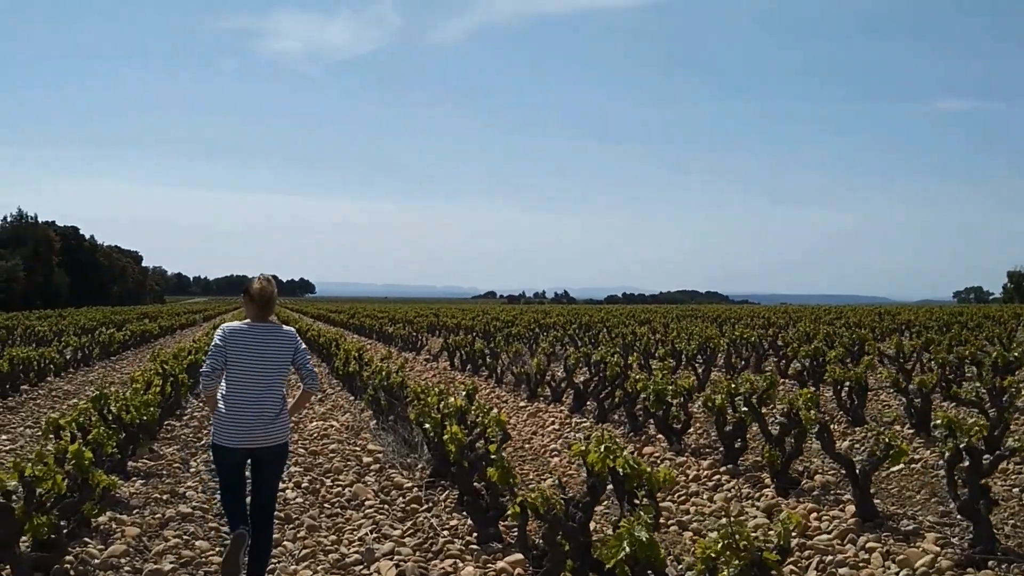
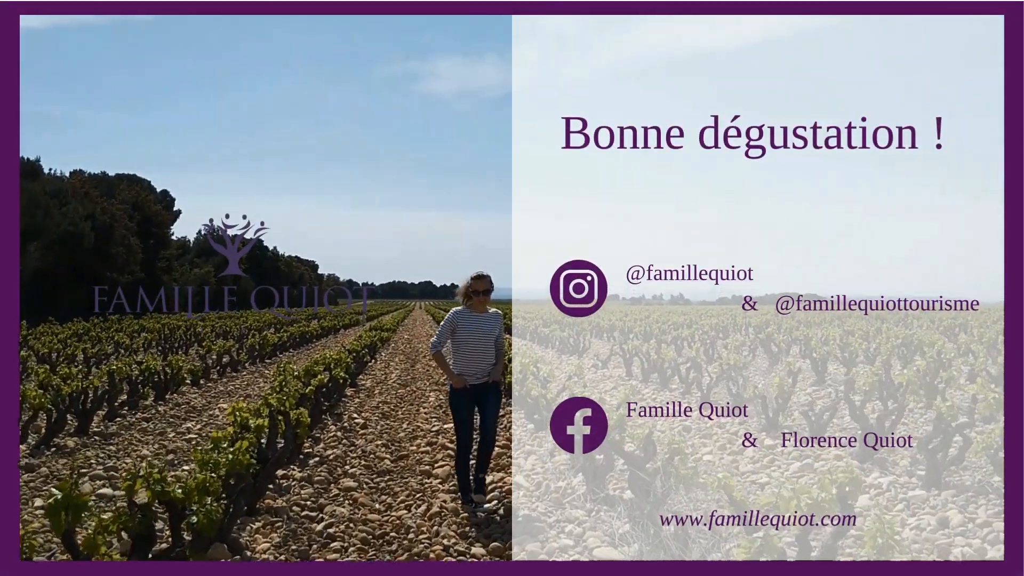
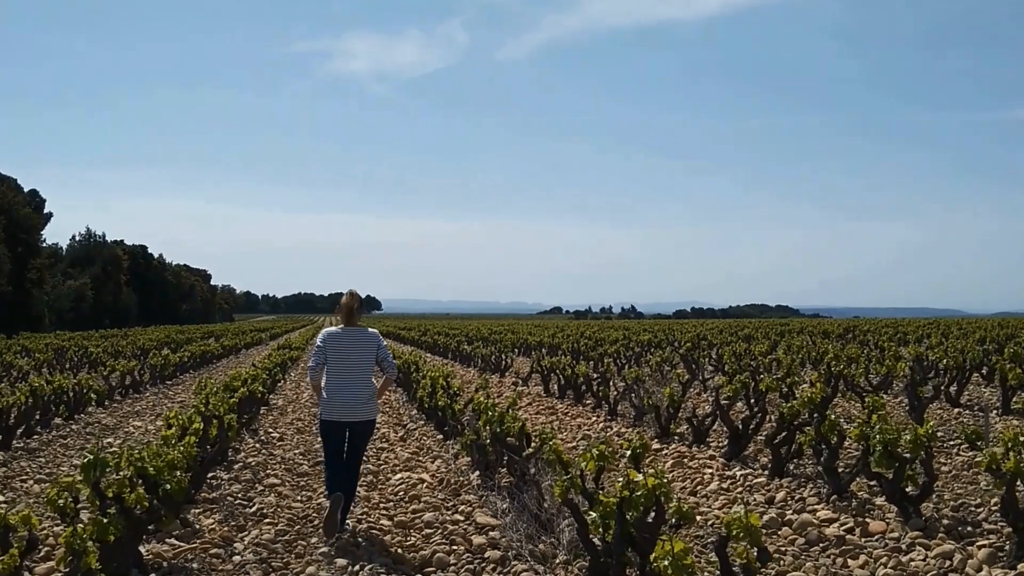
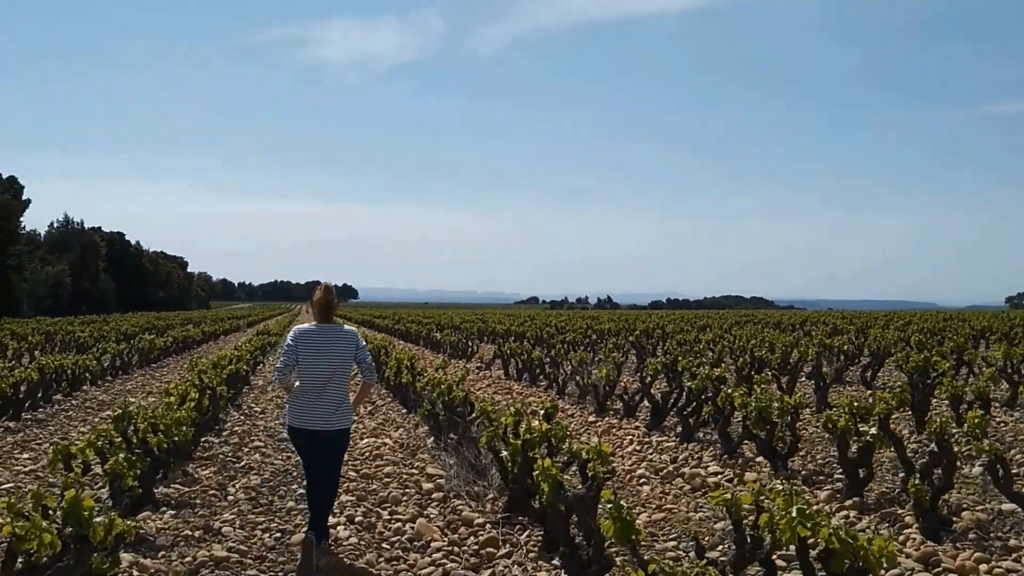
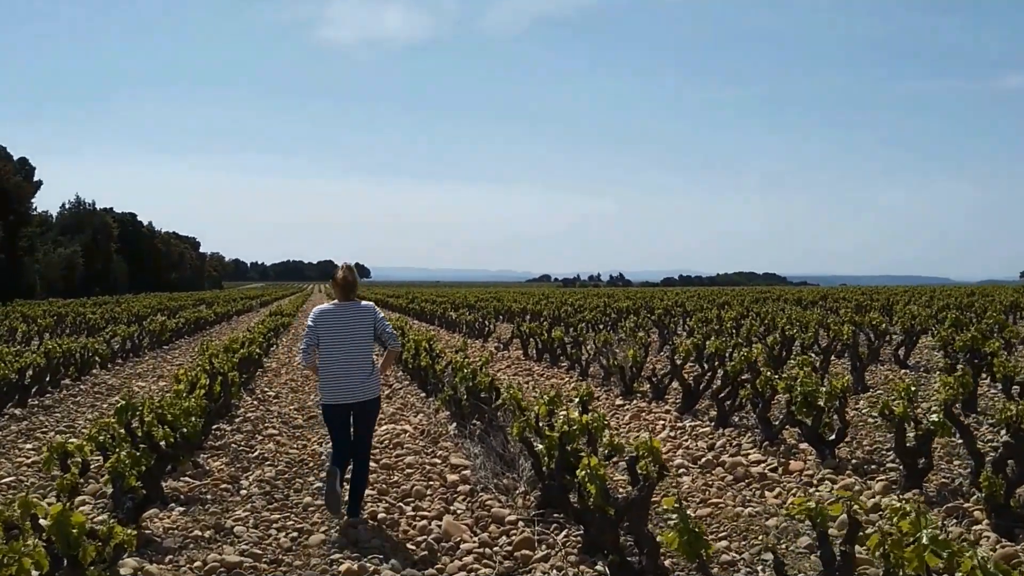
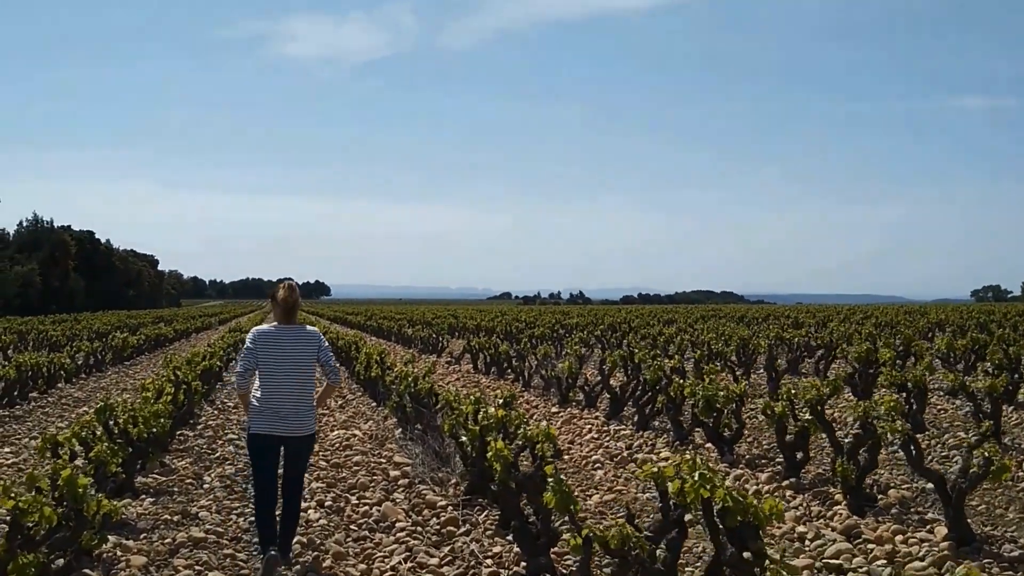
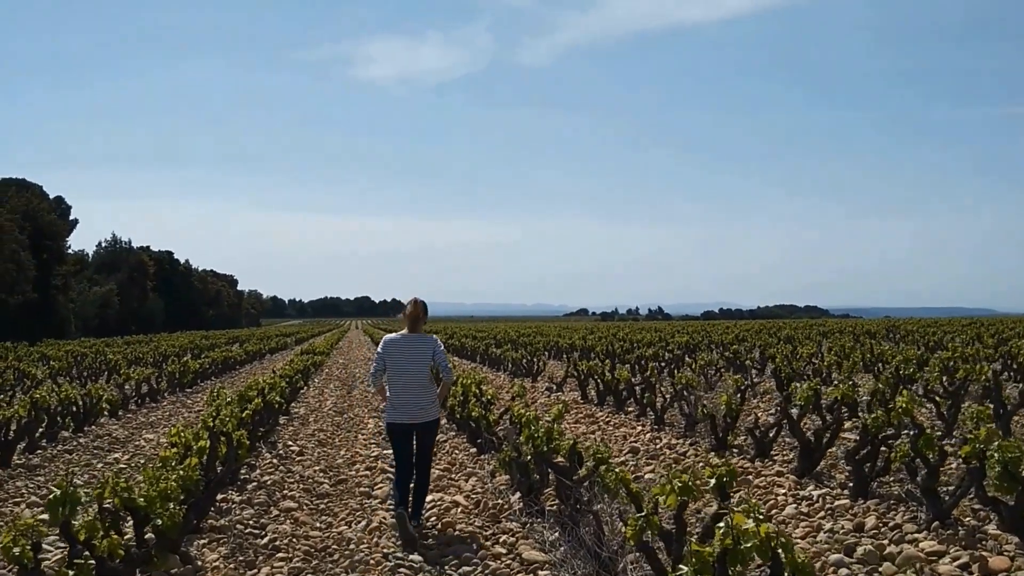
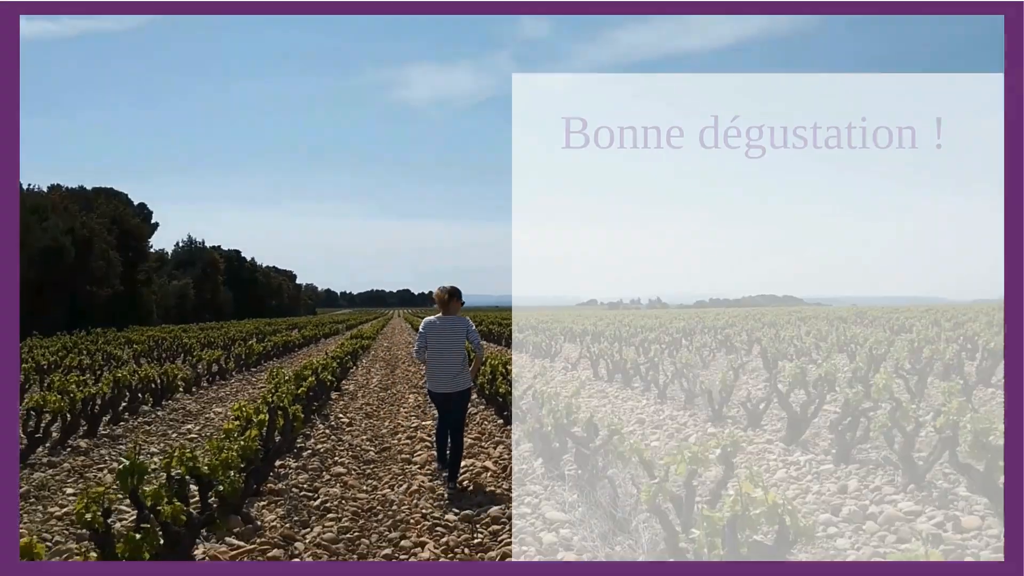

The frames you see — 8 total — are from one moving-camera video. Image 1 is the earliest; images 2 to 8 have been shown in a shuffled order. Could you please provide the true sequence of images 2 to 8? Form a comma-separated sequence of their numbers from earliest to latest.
6, 4, 5, 3, 7, 8, 2
